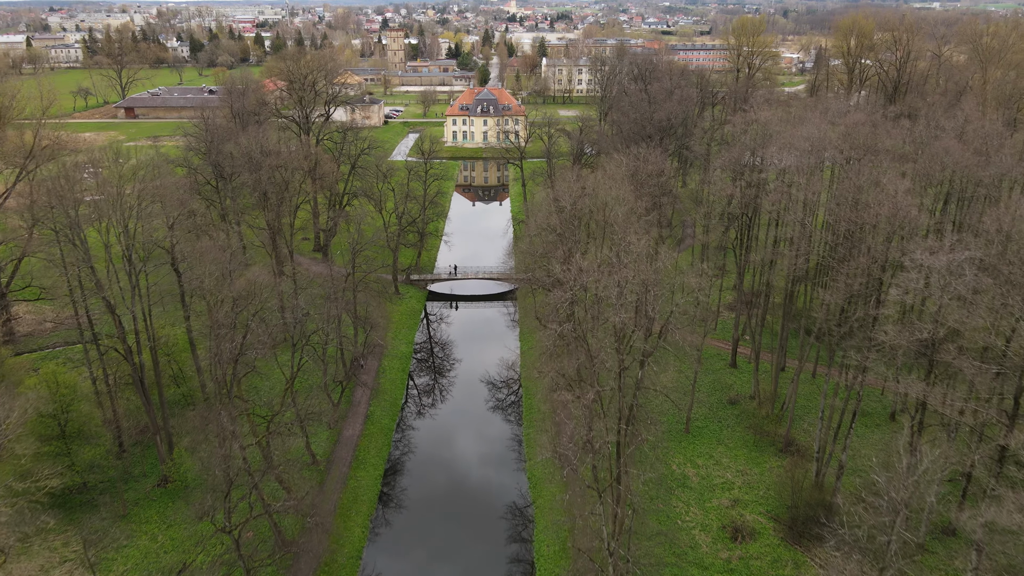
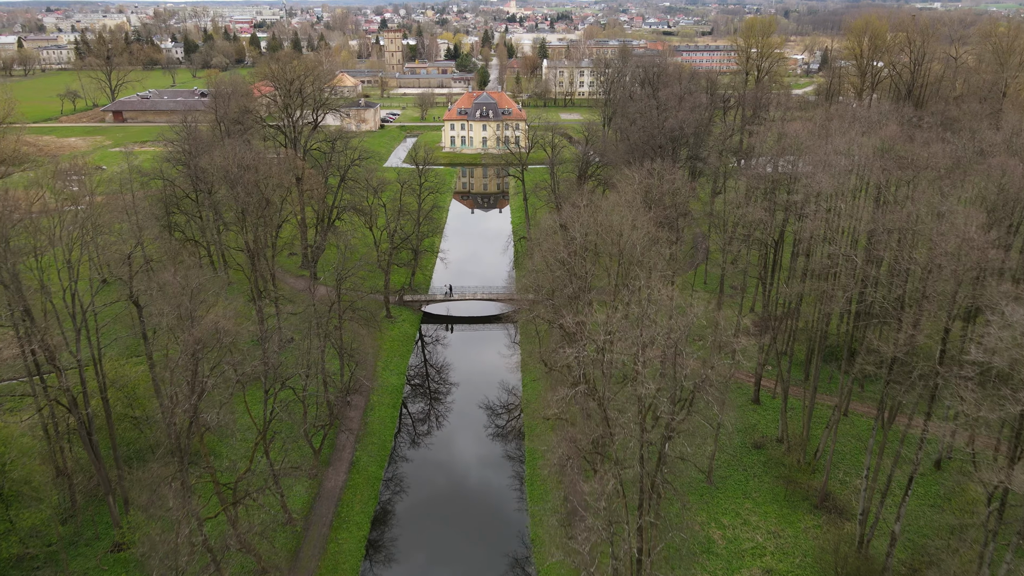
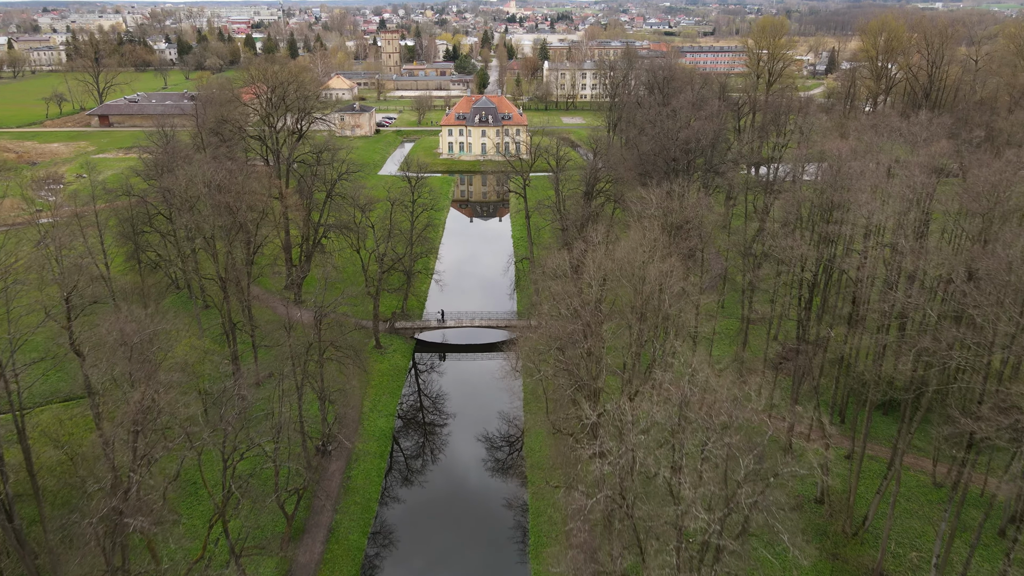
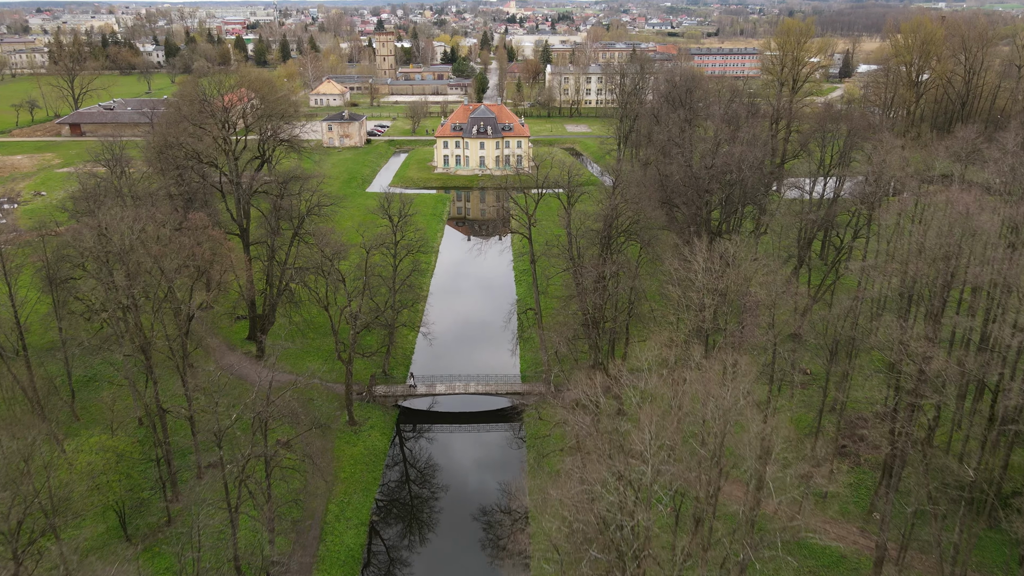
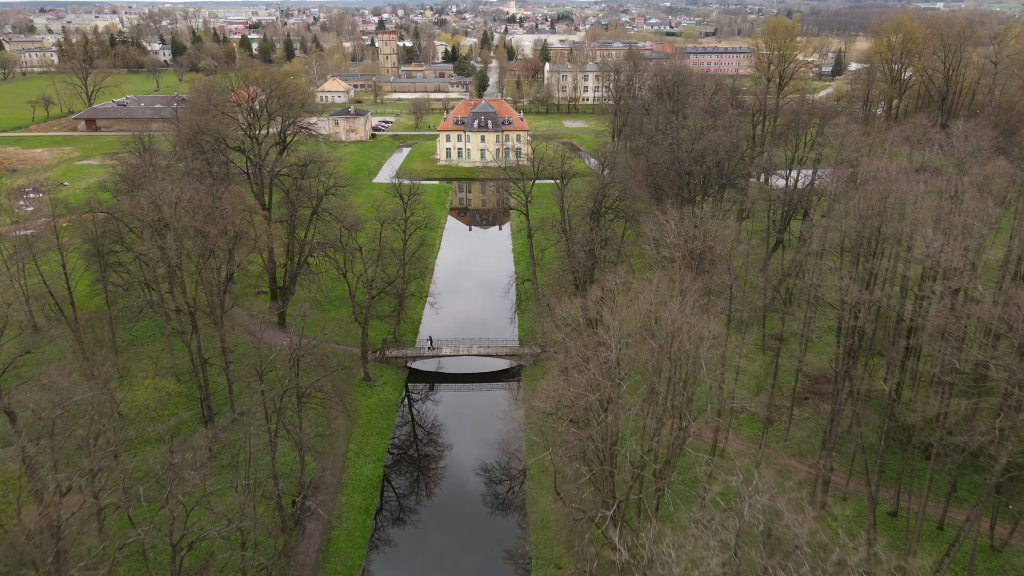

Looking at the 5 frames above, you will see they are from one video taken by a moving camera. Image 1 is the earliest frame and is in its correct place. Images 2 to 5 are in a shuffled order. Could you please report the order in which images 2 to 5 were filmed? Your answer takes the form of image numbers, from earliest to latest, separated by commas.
2, 3, 5, 4
